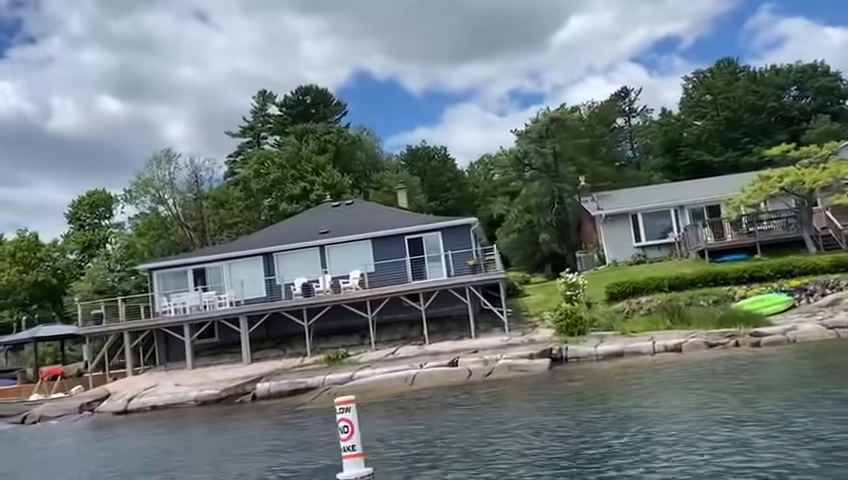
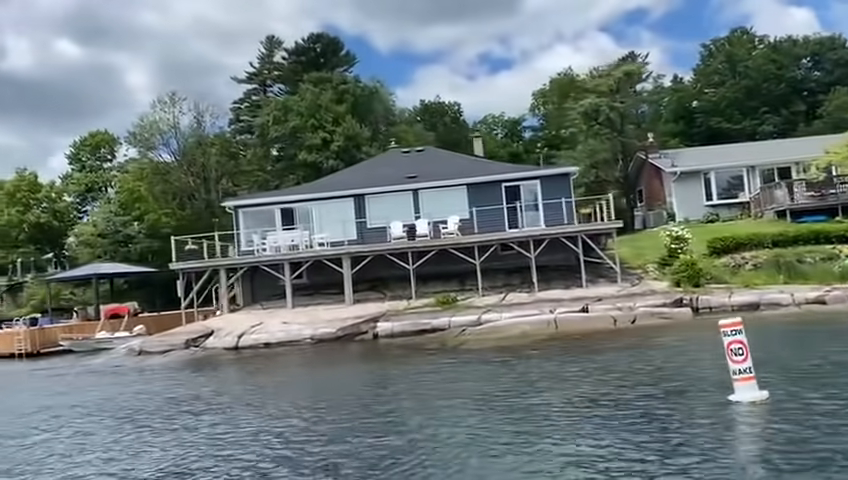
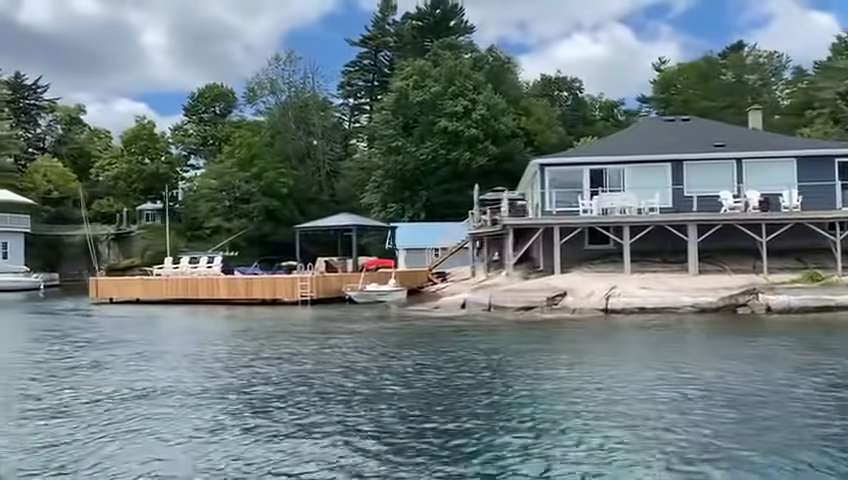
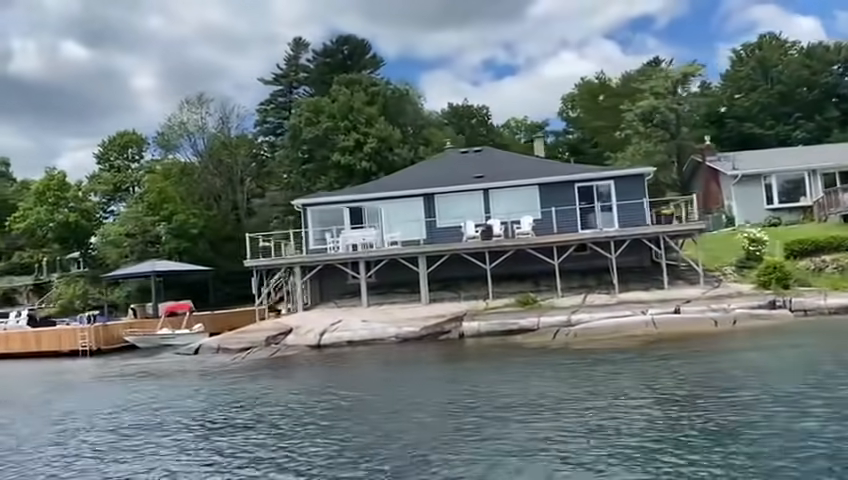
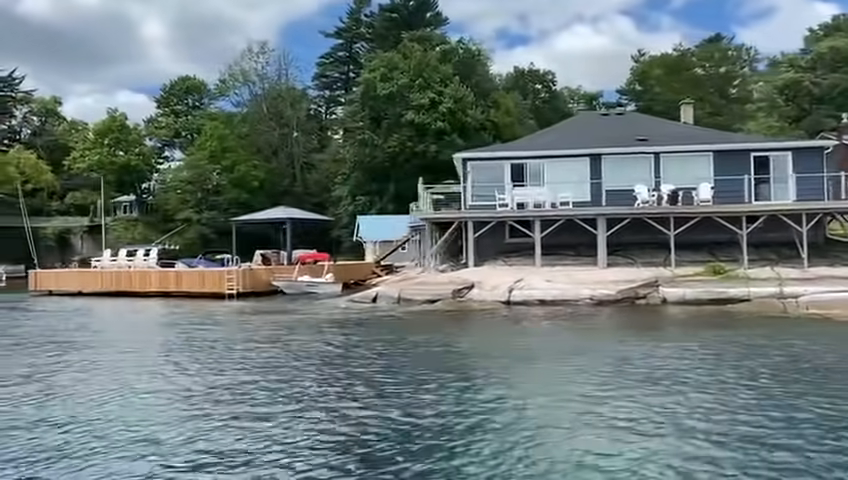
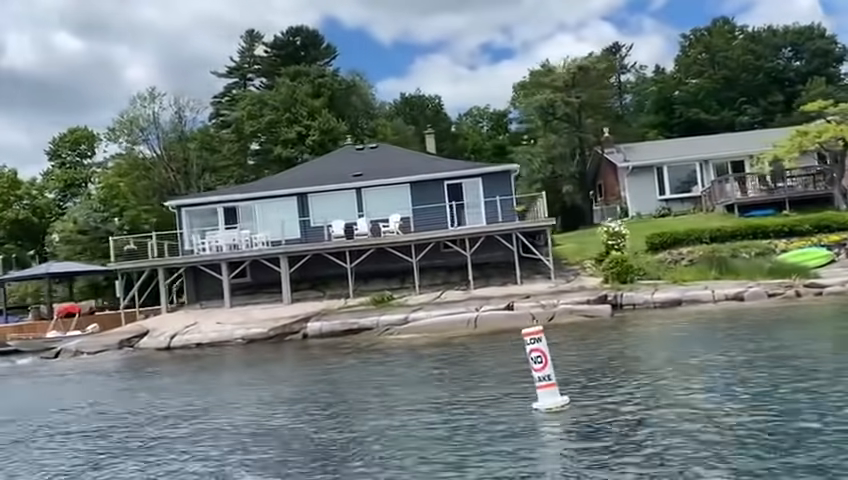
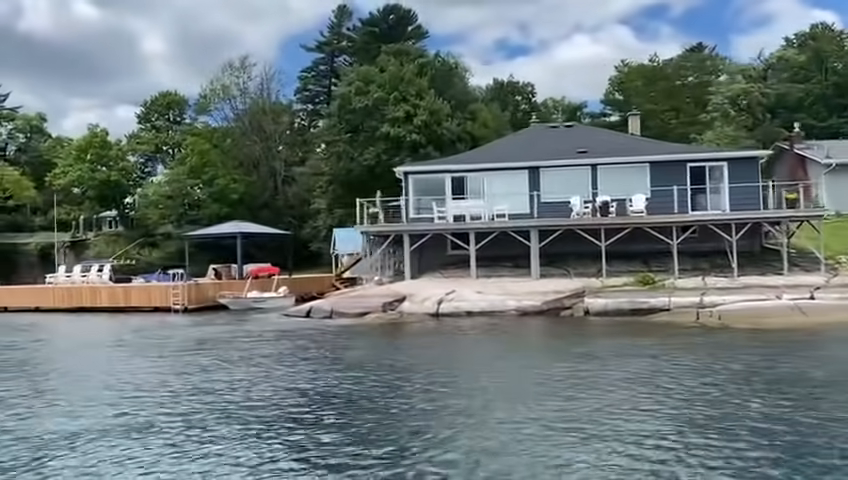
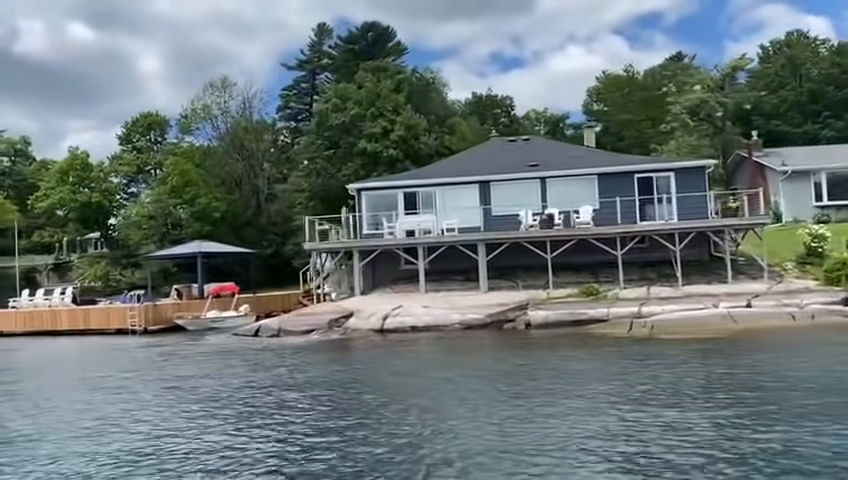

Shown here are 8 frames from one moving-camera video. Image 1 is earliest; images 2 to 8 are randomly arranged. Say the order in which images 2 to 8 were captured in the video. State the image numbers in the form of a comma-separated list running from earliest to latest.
6, 2, 4, 8, 7, 5, 3
